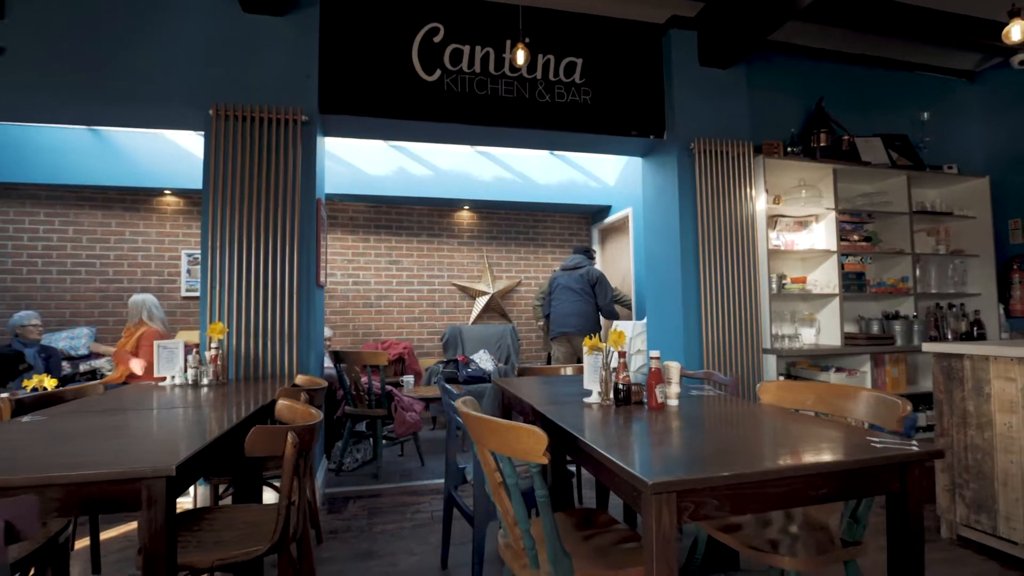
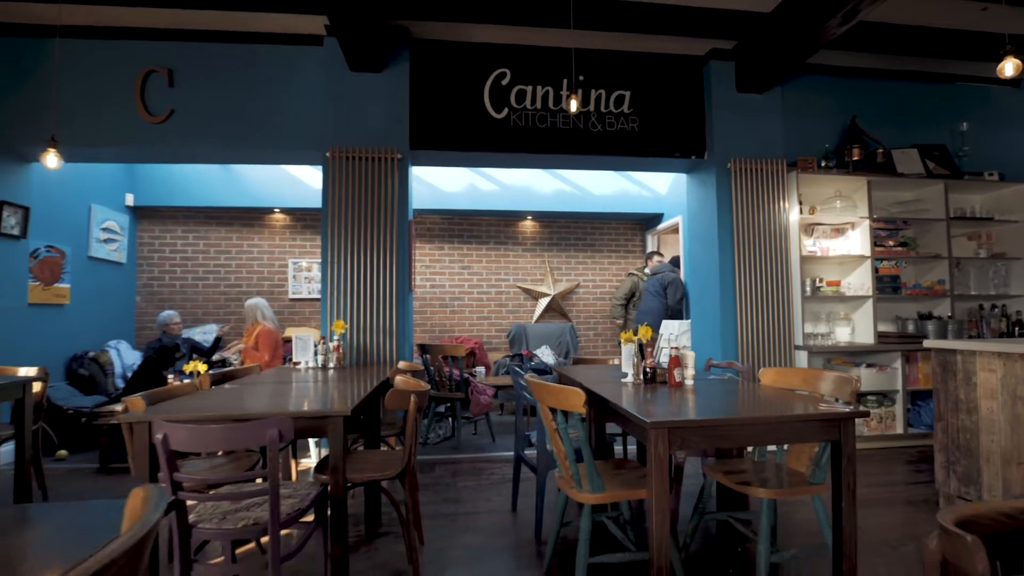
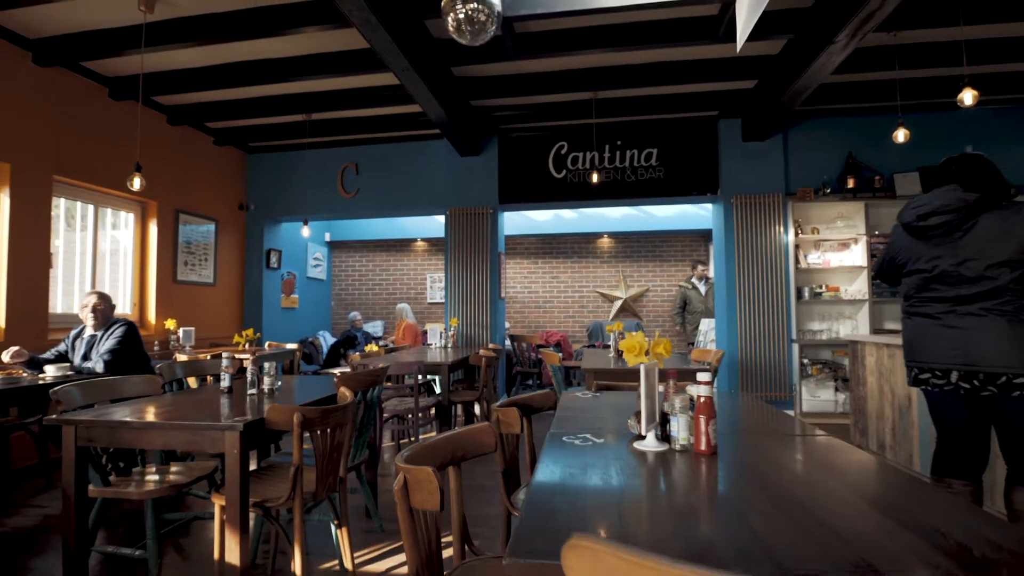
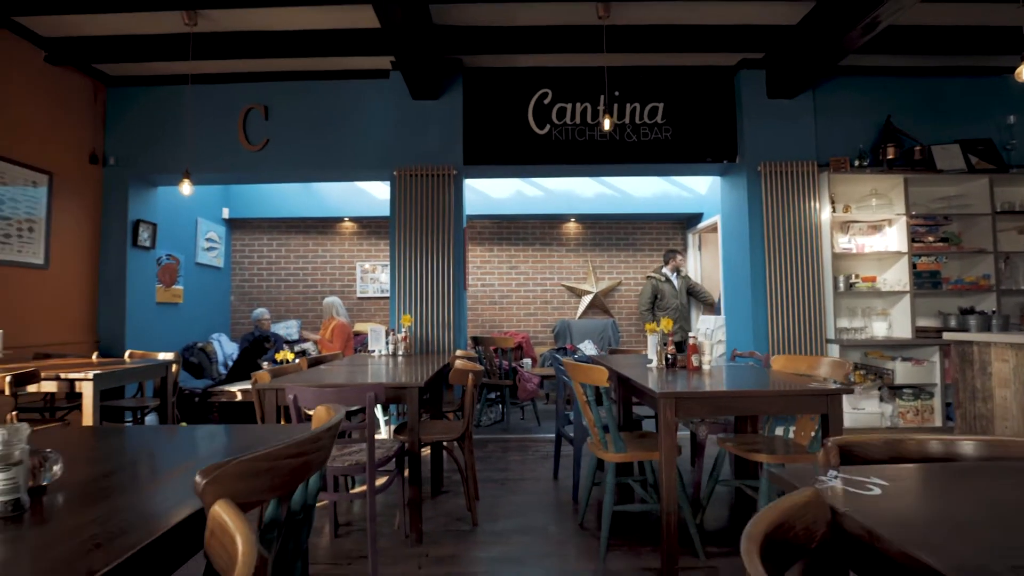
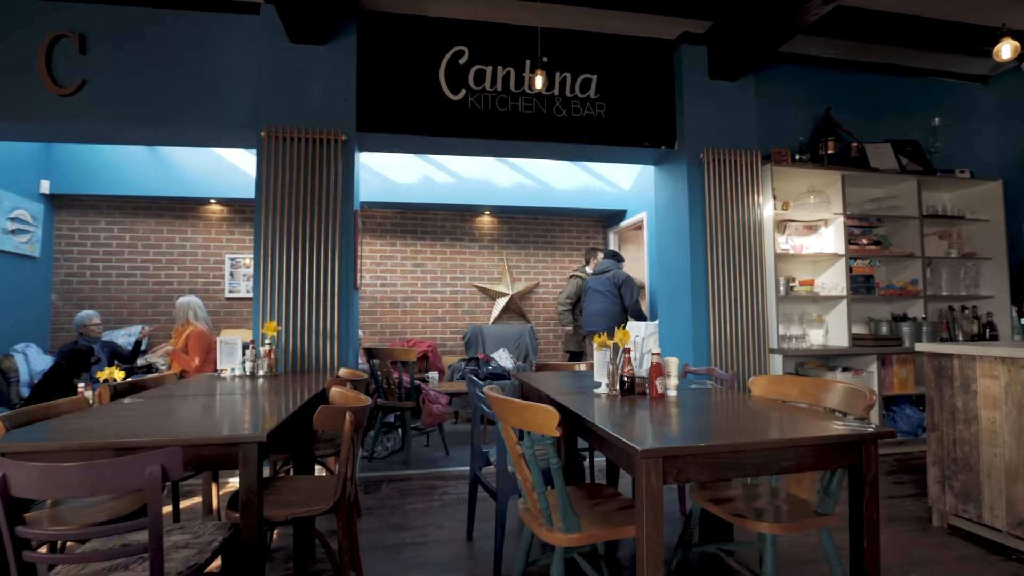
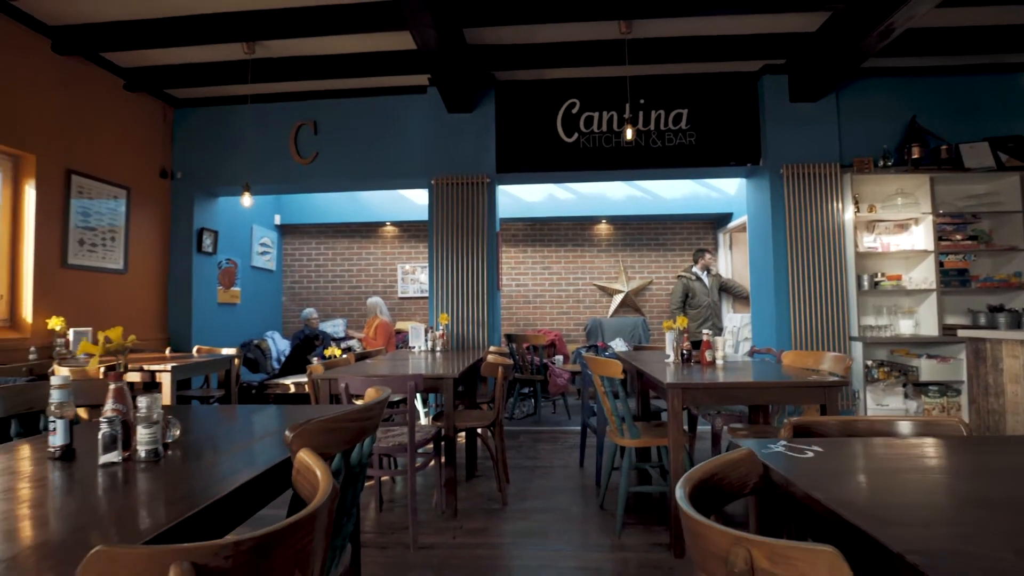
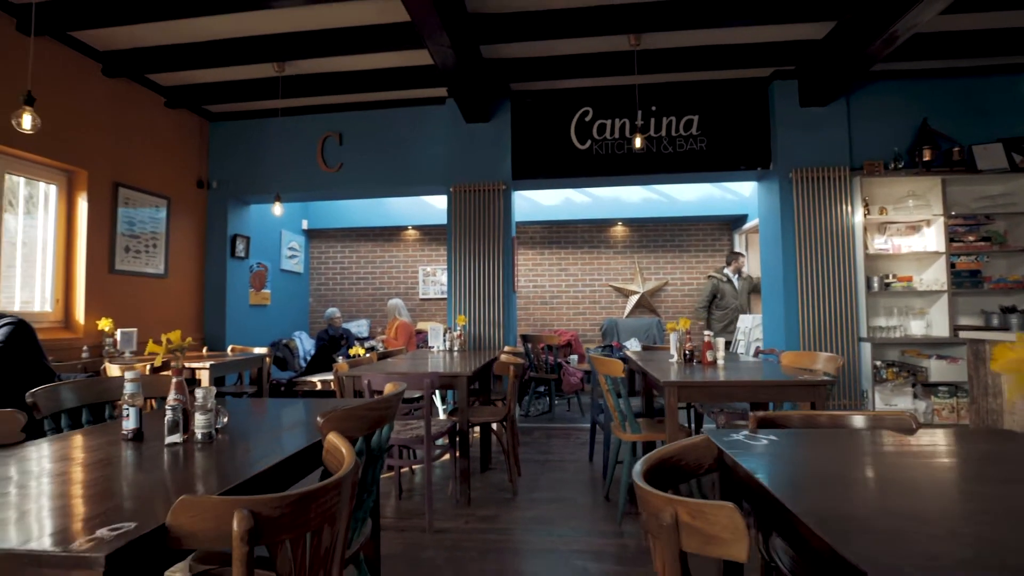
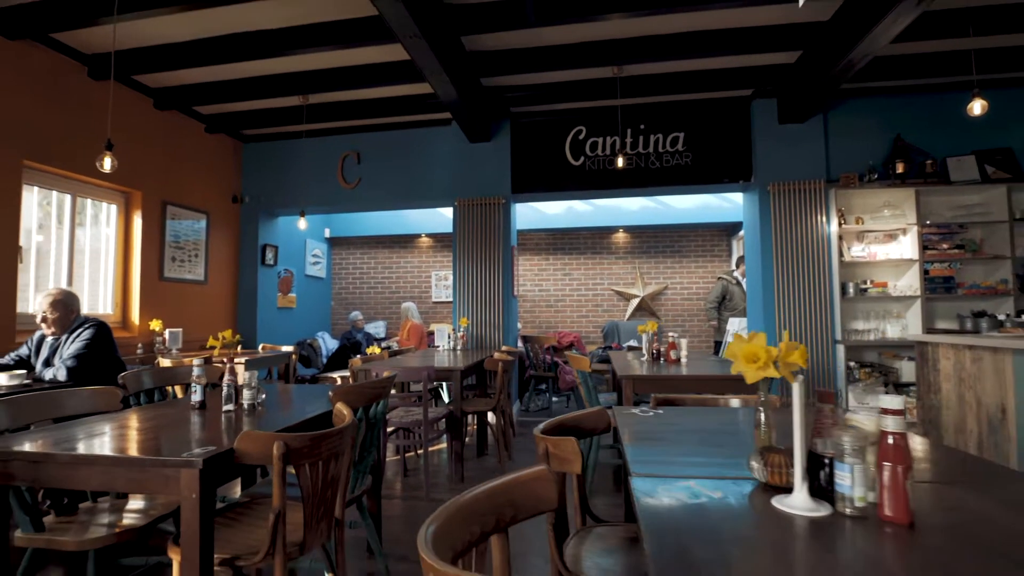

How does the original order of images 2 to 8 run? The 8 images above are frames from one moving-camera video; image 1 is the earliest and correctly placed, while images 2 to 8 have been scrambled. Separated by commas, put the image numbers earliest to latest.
5, 2, 4, 6, 7, 8, 3
